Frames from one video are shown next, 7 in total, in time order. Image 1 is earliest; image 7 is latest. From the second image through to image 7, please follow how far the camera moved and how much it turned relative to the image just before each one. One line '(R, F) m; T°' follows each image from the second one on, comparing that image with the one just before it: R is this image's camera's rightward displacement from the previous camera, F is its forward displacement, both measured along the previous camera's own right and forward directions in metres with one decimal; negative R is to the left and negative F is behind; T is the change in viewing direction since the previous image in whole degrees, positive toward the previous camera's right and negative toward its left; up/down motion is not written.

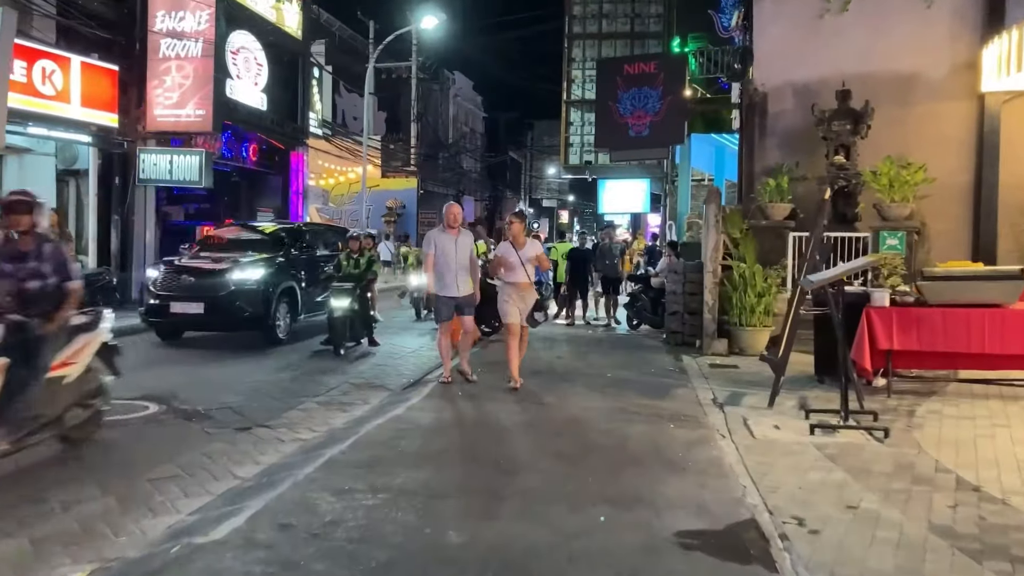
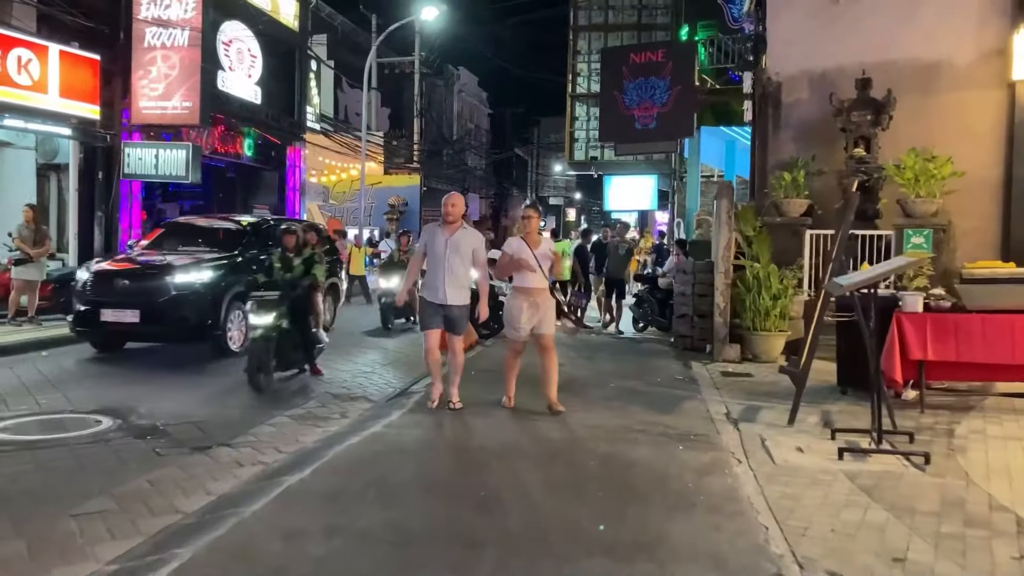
(+0.1, +0.7) m; -1°
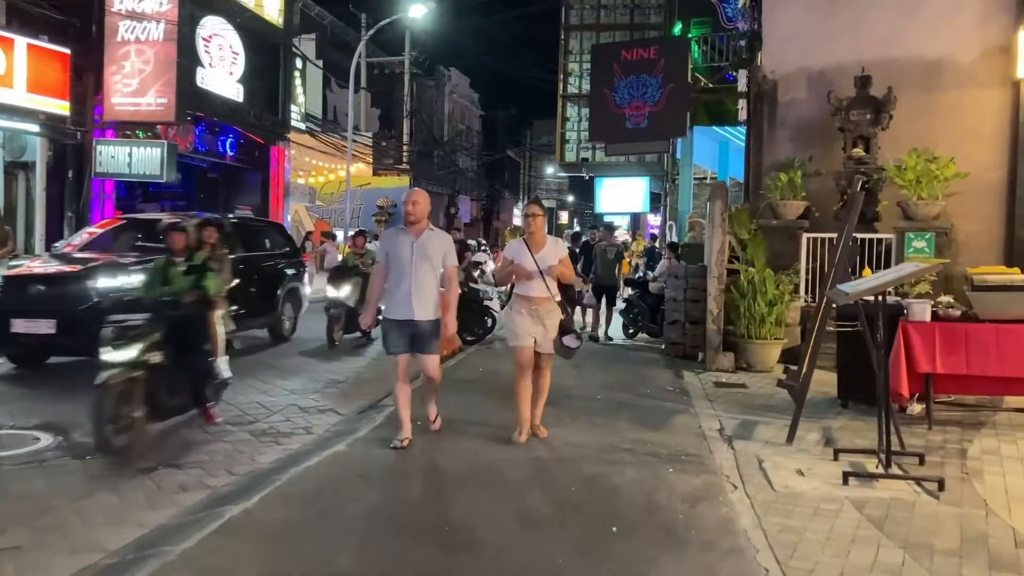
(+0.1, +0.5) m; +1°
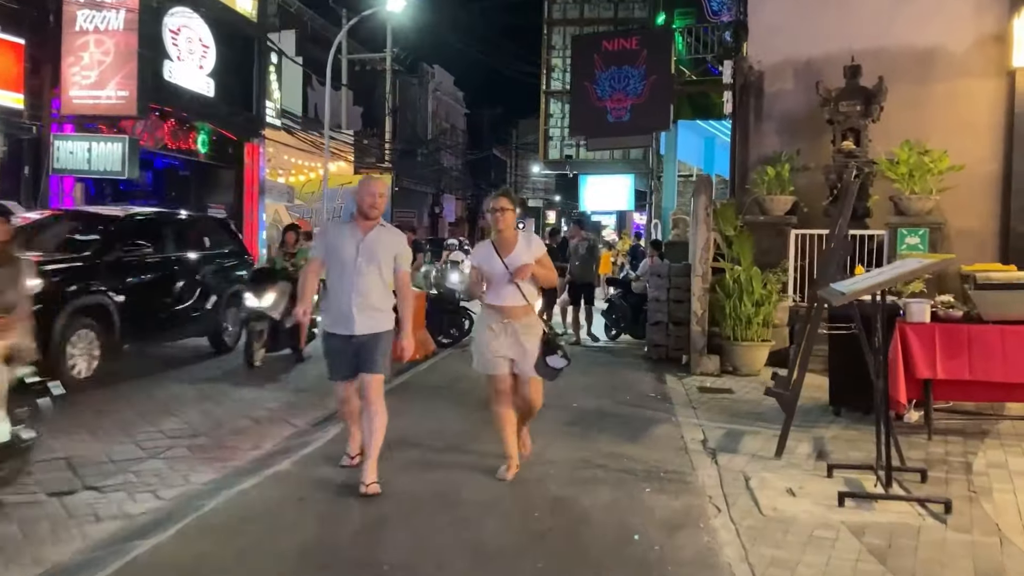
(+0.2, +0.5) m; +1°
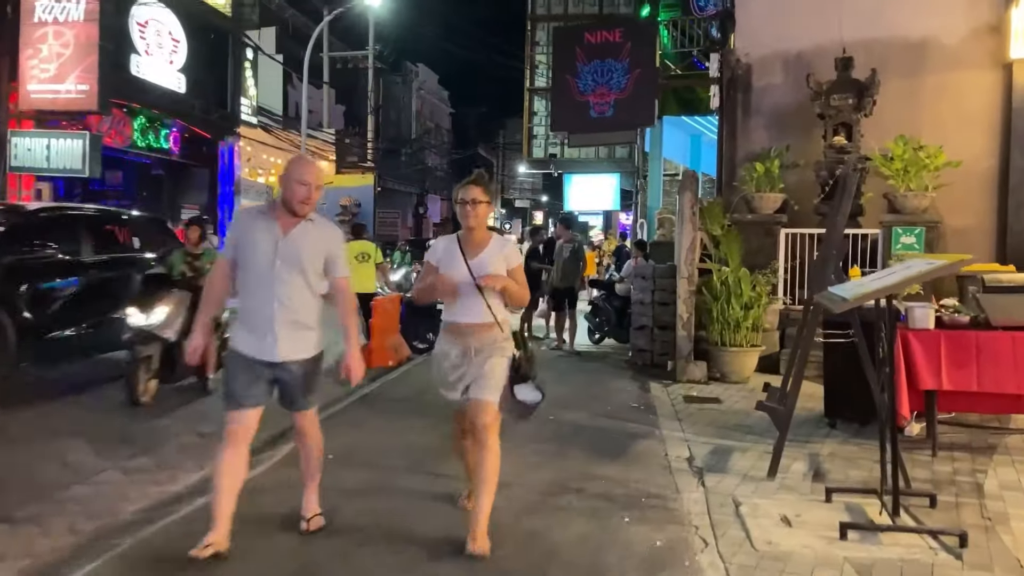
(+0.1, +0.5) m; +1°
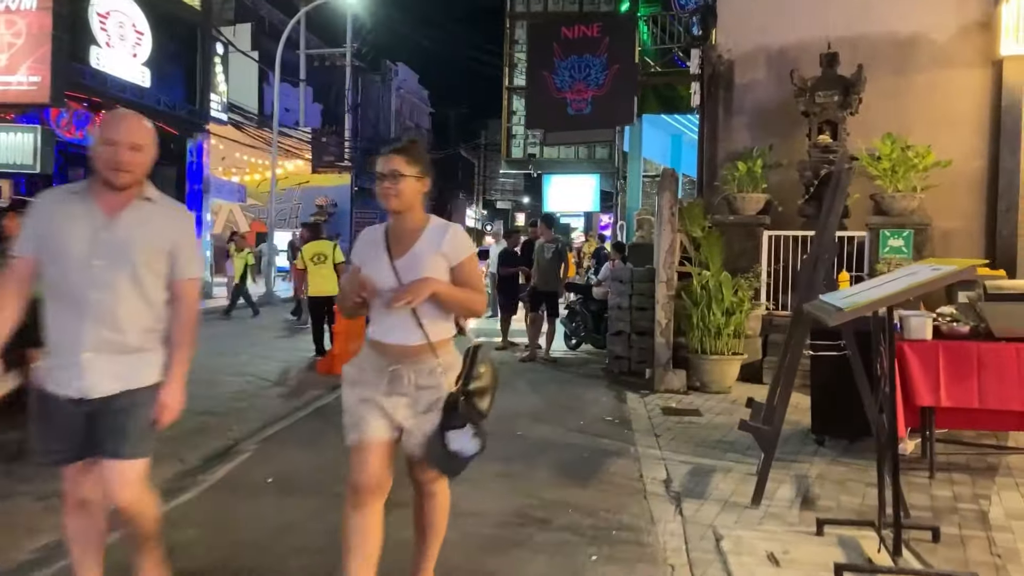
(+0.1, +0.5) m; +1°
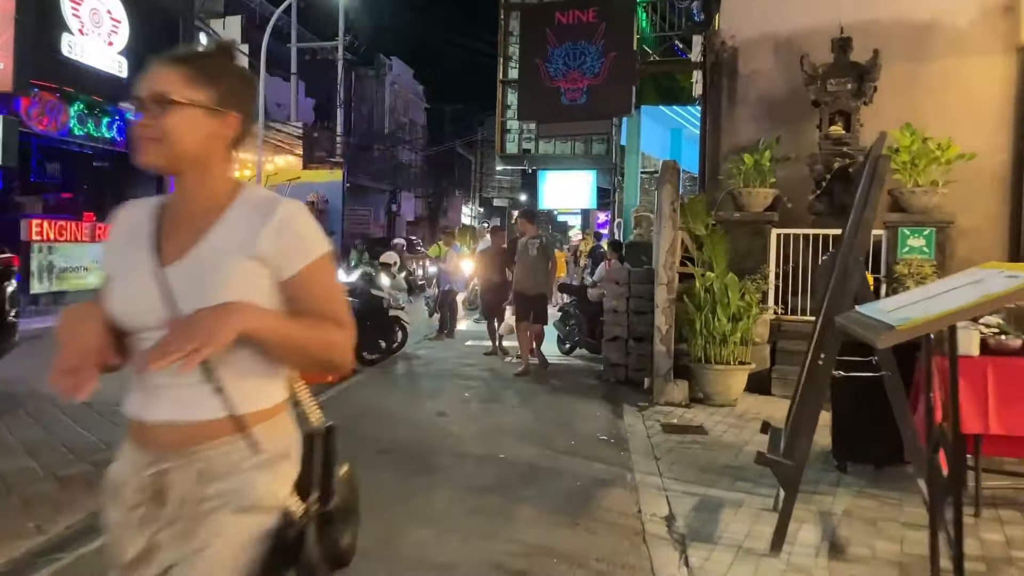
(+0.1, +0.7) m; 0°
